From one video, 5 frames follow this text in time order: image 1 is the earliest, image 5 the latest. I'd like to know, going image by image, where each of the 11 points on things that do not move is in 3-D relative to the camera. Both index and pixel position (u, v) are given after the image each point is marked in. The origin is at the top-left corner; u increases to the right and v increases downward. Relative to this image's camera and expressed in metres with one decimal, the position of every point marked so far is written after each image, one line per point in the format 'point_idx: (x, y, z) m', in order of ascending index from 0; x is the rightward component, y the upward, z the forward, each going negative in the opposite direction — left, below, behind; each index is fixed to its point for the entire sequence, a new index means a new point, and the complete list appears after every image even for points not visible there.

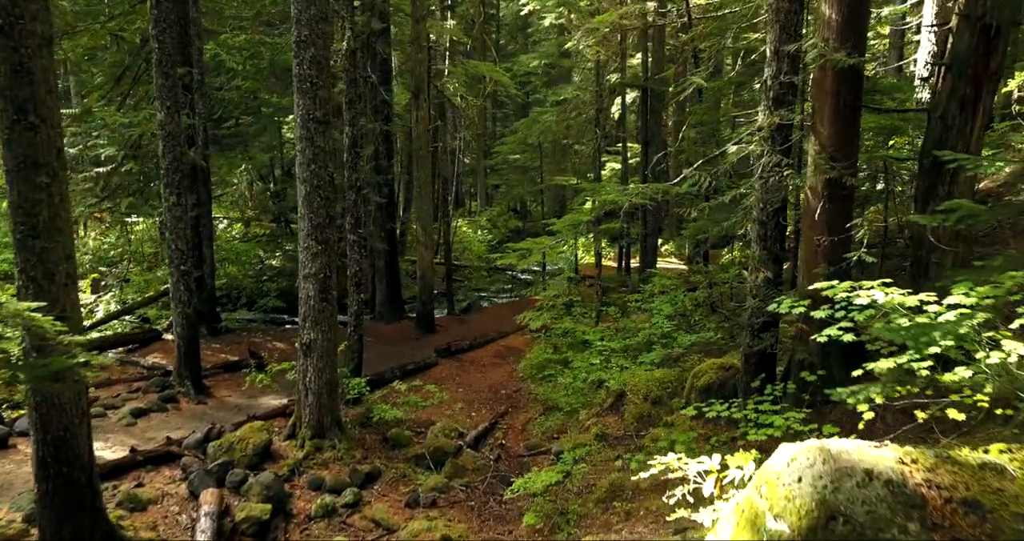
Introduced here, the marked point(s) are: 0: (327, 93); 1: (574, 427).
0: (-2.6, +2.5, +8.4) m
1: (+1.0, -2.6, +9.8) m
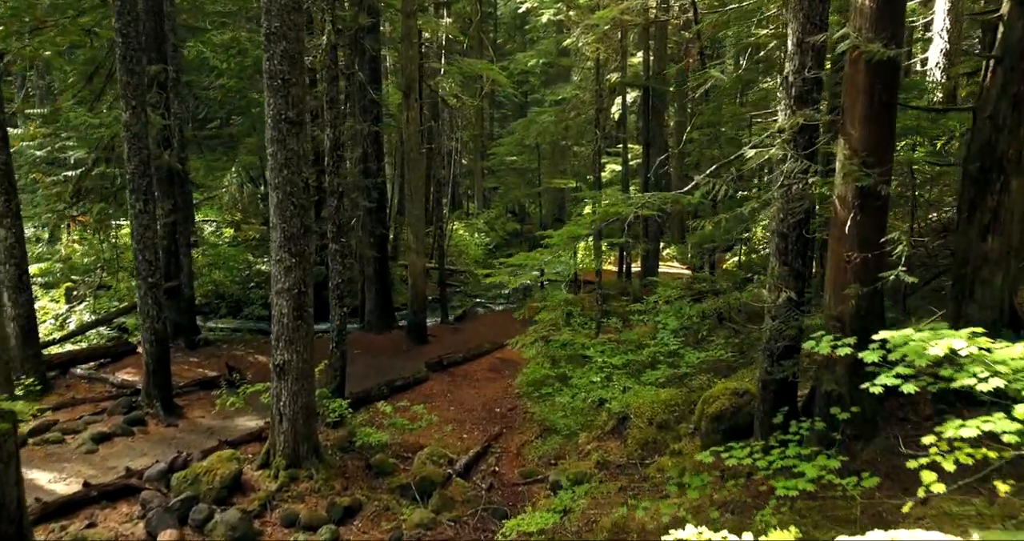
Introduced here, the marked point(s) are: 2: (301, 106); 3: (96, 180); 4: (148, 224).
0: (-2.7, +2.3, +7.6) m
1: (+1.0, -2.8, +9.1) m
2: (-2.7, +2.1, +7.6) m
3: (-8.8, +1.9, +12.6) m
4: (-5.8, +0.8, +9.5) m
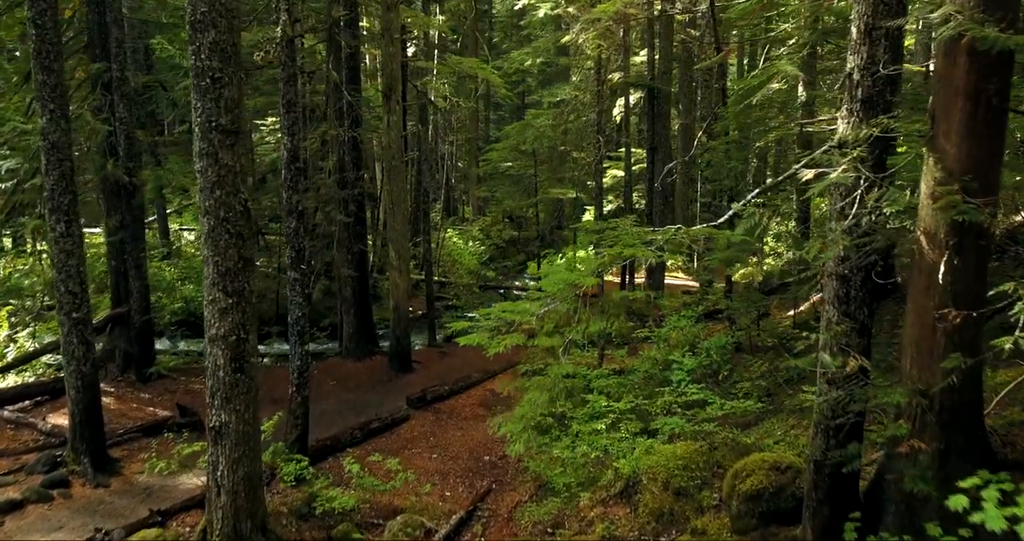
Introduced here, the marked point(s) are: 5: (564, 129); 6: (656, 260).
0: (-2.9, +1.8, +6.2) m
1: (+0.8, -3.2, +7.6) m
2: (-2.9, +1.7, +6.2) m
3: (-9.0, +1.4, +11.1) m
4: (-6.0, +0.3, +8.1) m
5: (+1.7, +4.6, +19.5) m
6: (+1.5, +0.1, +6.1) m
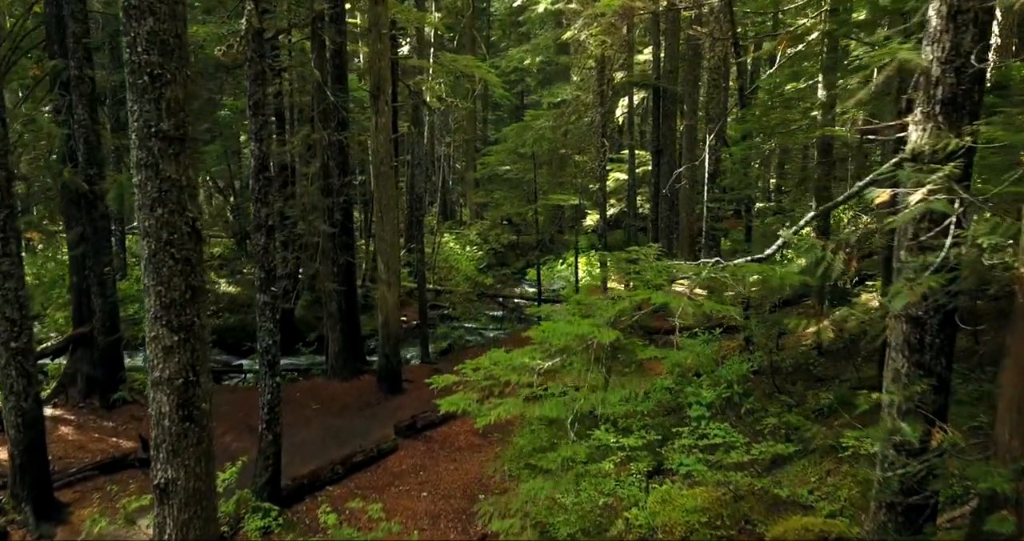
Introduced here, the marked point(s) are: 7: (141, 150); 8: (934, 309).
0: (-2.9, +1.6, +5.2) m
1: (+0.8, -3.5, +6.7) m
2: (-2.9, +1.4, +5.3) m
3: (-9.0, +1.1, +10.2) m
4: (-6.0, 0.0, +7.1) m
5: (+1.7, +4.3, +18.5) m
6: (+1.4, -0.2, +5.2) m
7: (-3.2, +1.0, +5.1) m
8: (+2.7, -0.3, +3.8) m
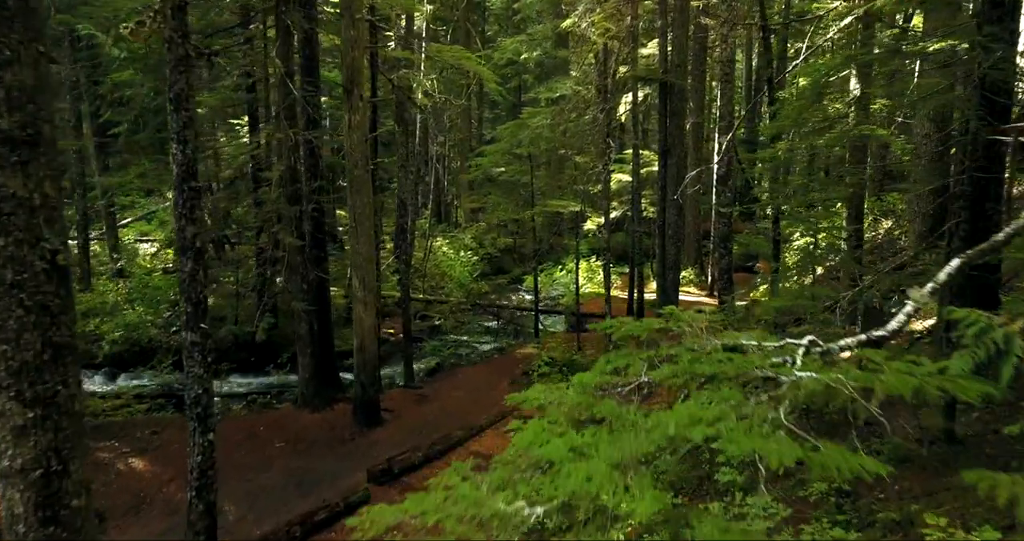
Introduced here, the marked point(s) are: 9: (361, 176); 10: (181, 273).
0: (-3.0, +1.2, +3.8) m
1: (+0.6, -3.9, +5.3) m
2: (-3.0, +1.1, +3.8) m
3: (-9.2, +0.8, +8.7) m
4: (-6.2, -0.3, +5.7) m
5: (+1.5, +4.0, +17.1) m
6: (+1.3, -0.5, +3.8) m
7: (-3.3, +0.7, +3.7) m
8: (+2.6, -0.6, +2.4) m
9: (-2.8, +1.7, +10.9) m
10: (-3.4, 0.0, +6.2) m
